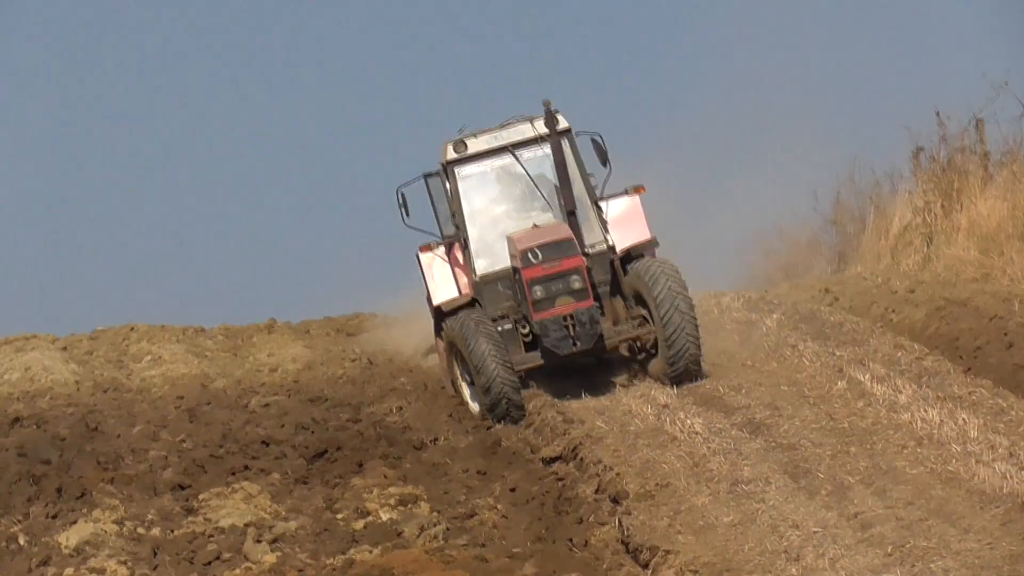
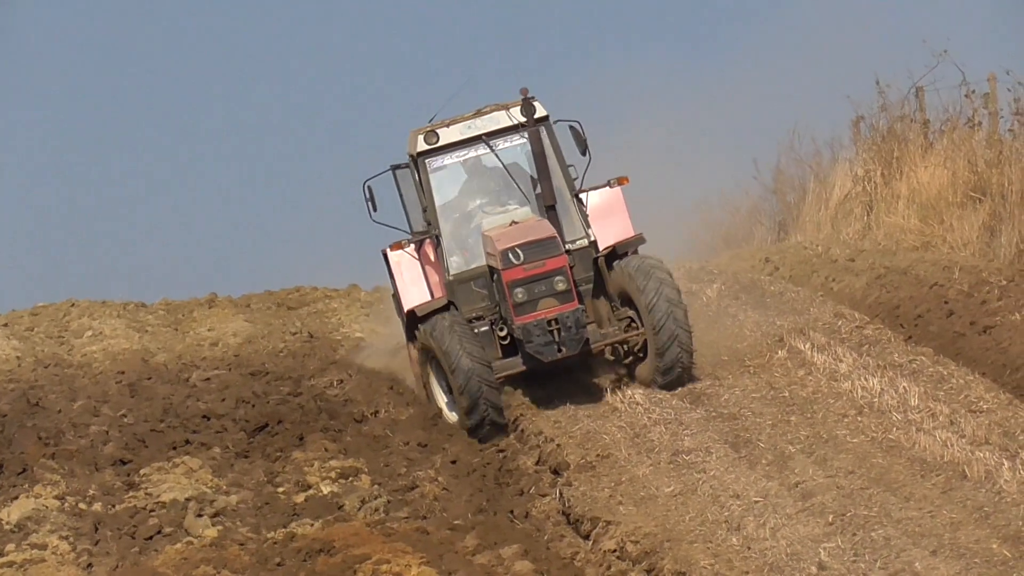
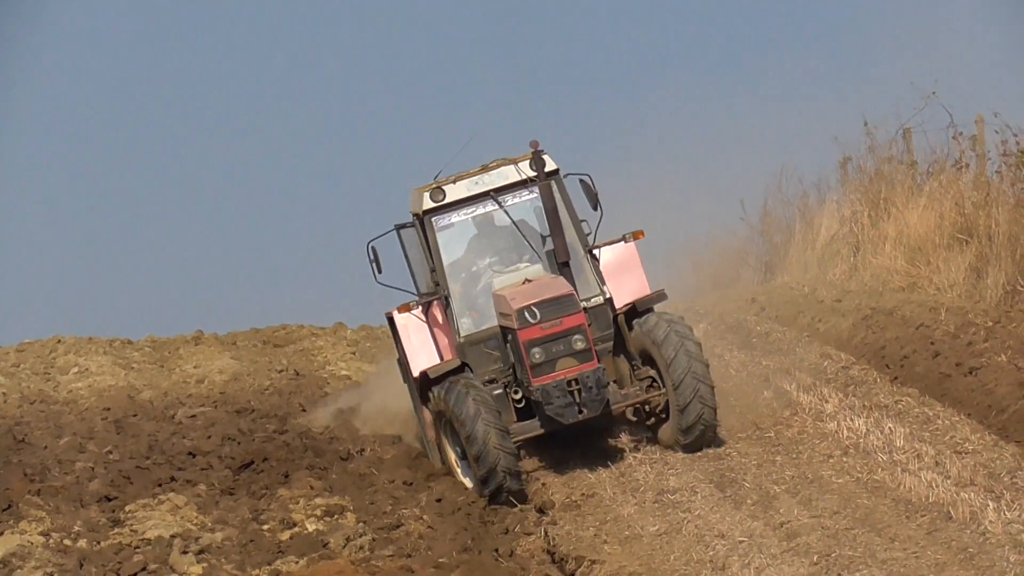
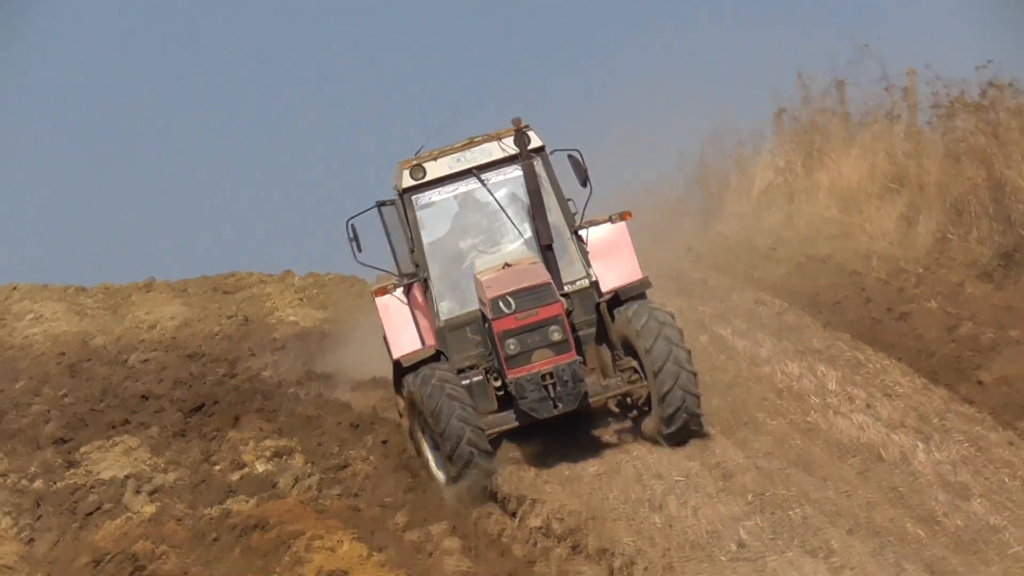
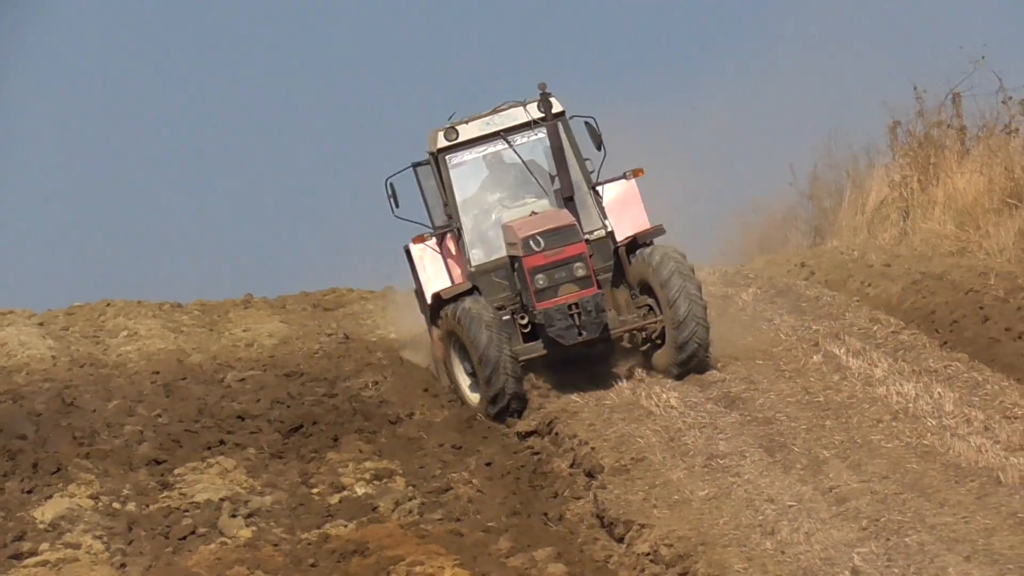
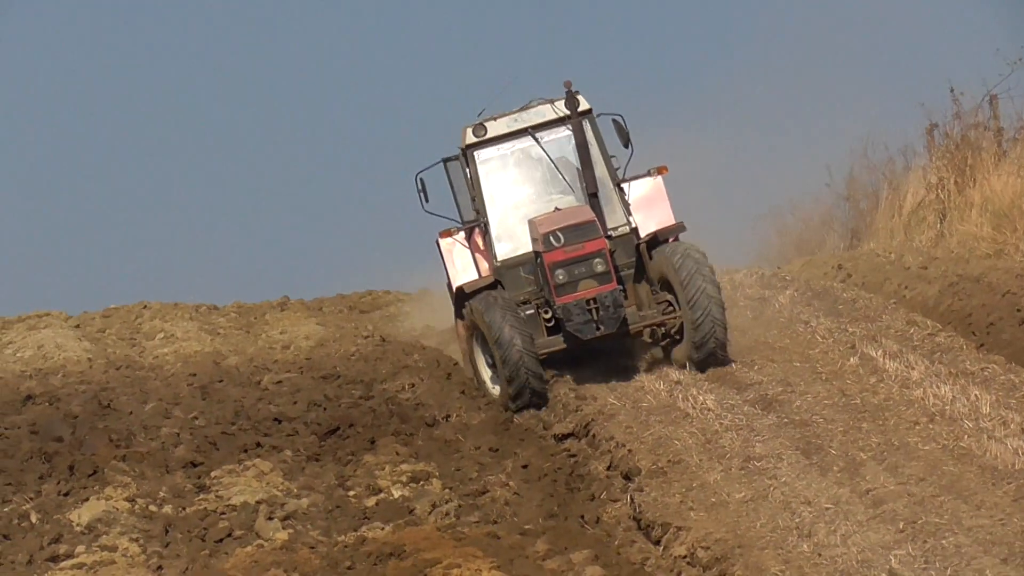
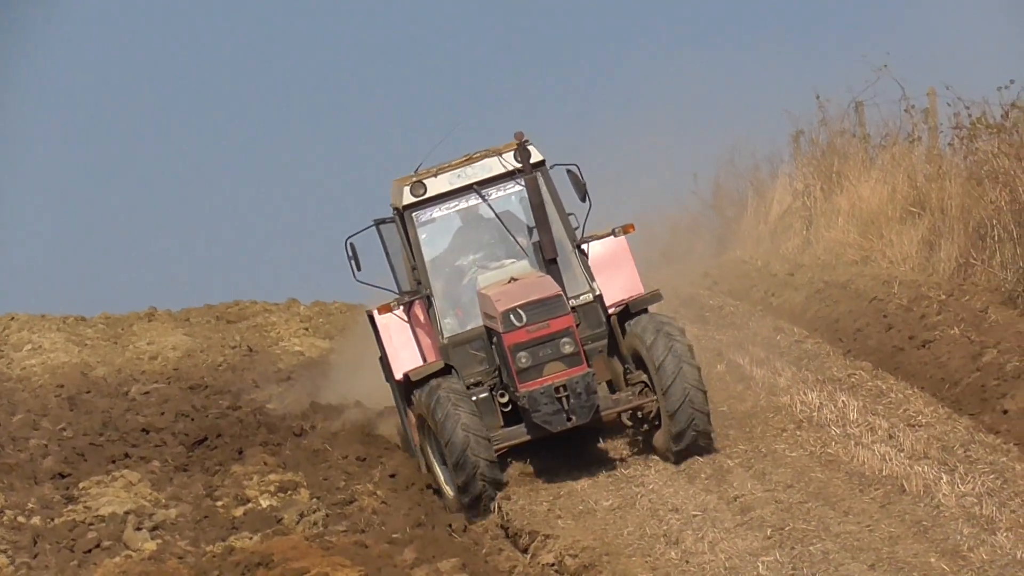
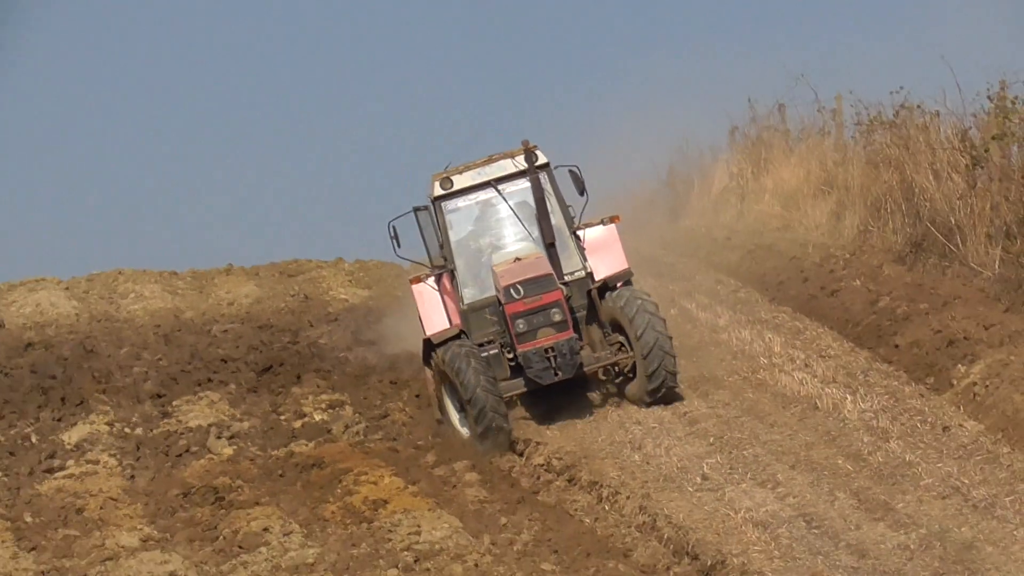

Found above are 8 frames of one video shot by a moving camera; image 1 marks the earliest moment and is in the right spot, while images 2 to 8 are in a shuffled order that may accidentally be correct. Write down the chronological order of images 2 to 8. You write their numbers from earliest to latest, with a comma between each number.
6, 5, 2, 3, 7, 4, 8
